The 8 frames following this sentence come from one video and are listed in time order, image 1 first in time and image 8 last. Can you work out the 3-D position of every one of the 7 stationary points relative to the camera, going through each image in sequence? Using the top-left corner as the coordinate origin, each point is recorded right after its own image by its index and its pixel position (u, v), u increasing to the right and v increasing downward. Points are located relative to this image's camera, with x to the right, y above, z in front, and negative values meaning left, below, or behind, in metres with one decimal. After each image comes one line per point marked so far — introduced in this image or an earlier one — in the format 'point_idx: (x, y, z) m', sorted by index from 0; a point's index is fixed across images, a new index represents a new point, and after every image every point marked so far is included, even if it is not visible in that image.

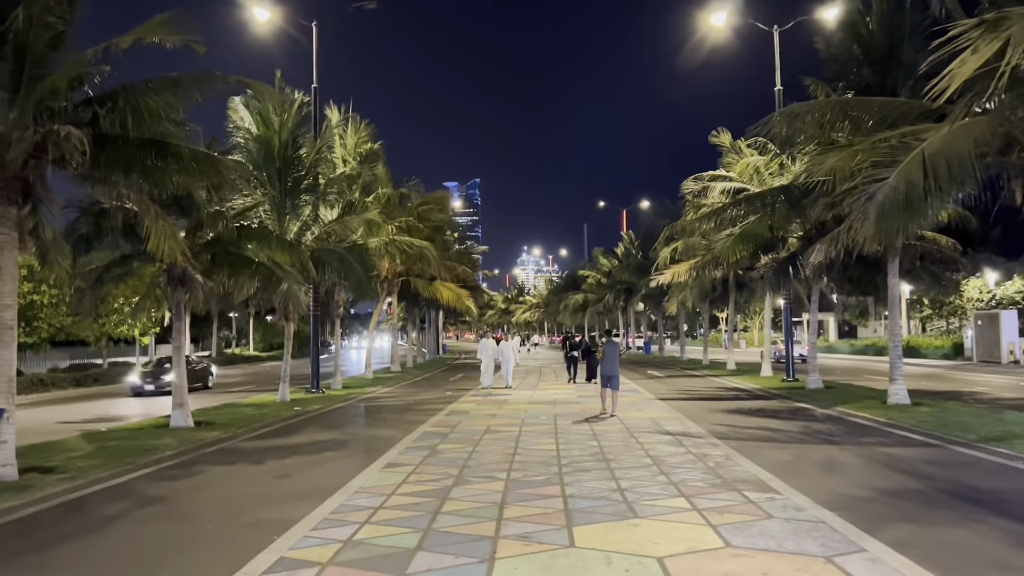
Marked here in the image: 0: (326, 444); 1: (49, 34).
0: (-3.1, -2.6, +13.9) m
1: (-6.2, +3.4, +11.2) m
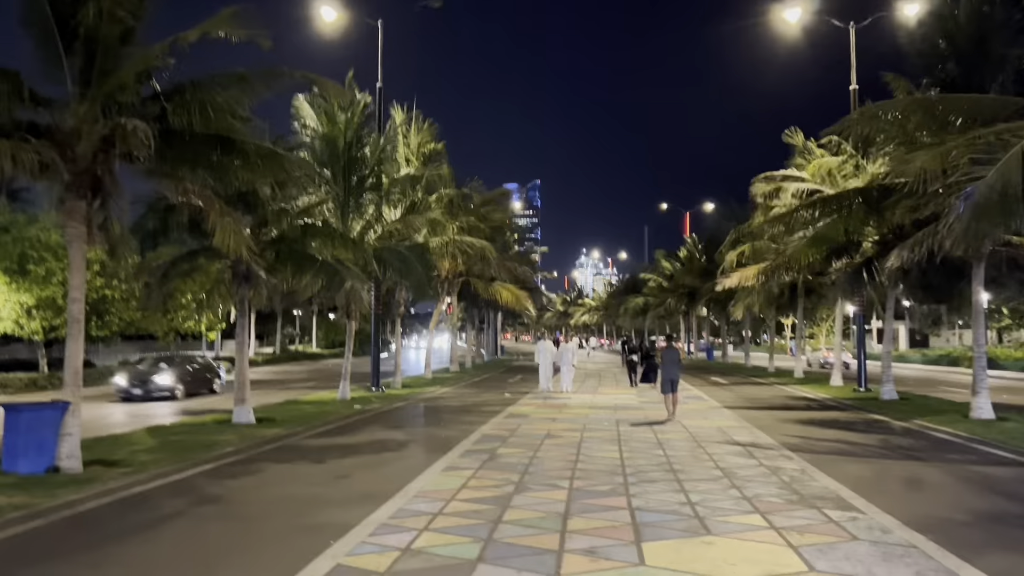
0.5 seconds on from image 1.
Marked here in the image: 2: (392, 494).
0: (-2.1, -2.6, +13.7) m
1: (-5.3, +3.5, +11.2) m
2: (-1.3, -2.3, +9.3) m
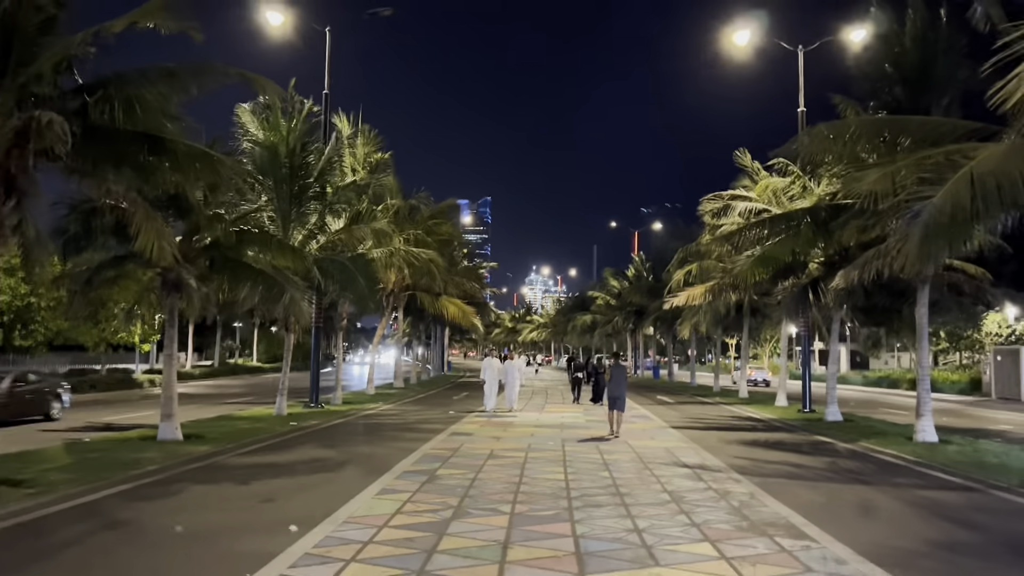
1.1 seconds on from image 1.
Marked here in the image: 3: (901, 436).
0: (-3.0, -2.7, +13.0) m
1: (-5.9, +3.4, +10.5) m
2: (-2.0, -2.4, +8.7) m
3: (+8.5, -3.2, +18.3) m
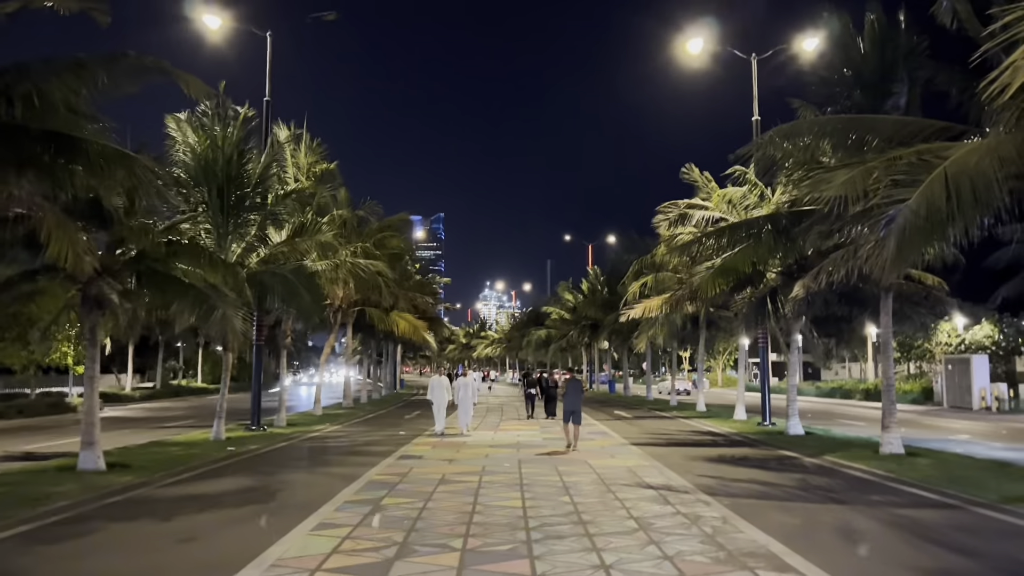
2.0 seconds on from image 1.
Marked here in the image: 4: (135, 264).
0: (-3.7, -2.9, +11.9) m
1: (-6.5, +3.2, +9.3) m
2: (-2.4, -2.5, +7.6) m
3: (+7.5, -3.4, +17.8) m
4: (-6.5, +0.4, +14.6) m
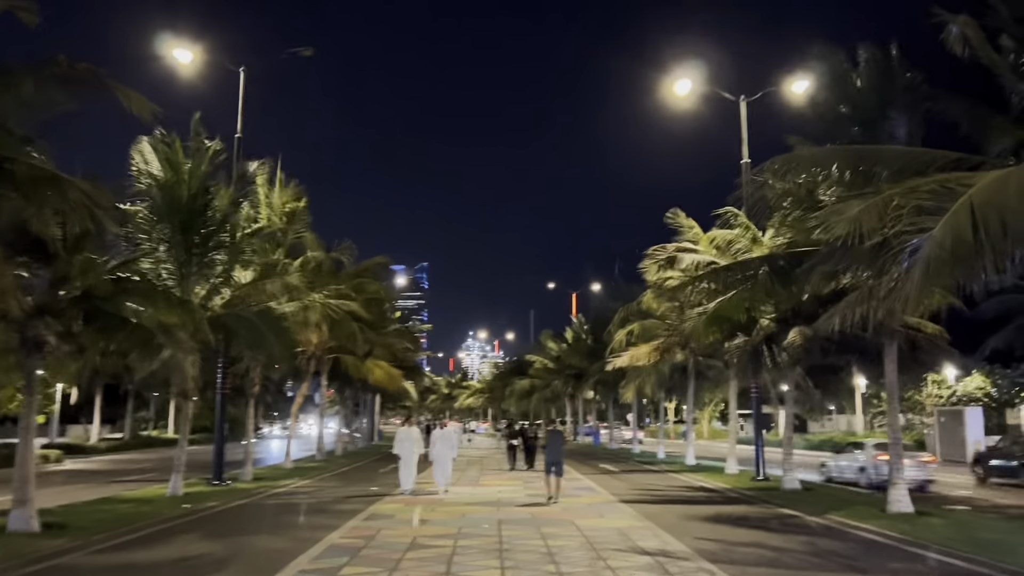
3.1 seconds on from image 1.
0: (-3.9, -3.4, +10.5) m
1: (-6.7, +2.9, +8.2) m
2: (-2.6, -2.7, +6.3) m
3: (+7.1, -4.3, +16.6) m
4: (-6.9, -0.2, +13.3) m
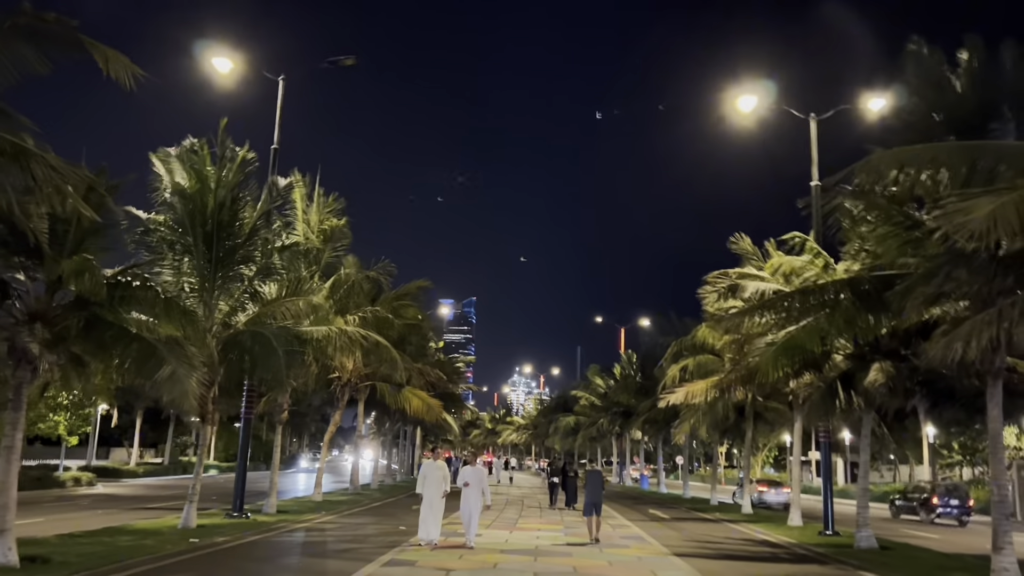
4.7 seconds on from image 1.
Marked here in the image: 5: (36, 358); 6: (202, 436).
0: (-3.6, -3.5, +8.9) m
1: (-6.3, +3.0, +7.1) m
2: (-2.5, -2.6, +4.6) m
3: (+7.8, -4.9, +14.3) m
4: (-6.2, -0.3, +12.0) m
5: (-6.7, -1.0, +11.9) m
6: (-6.9, -3.3, +18.6) m
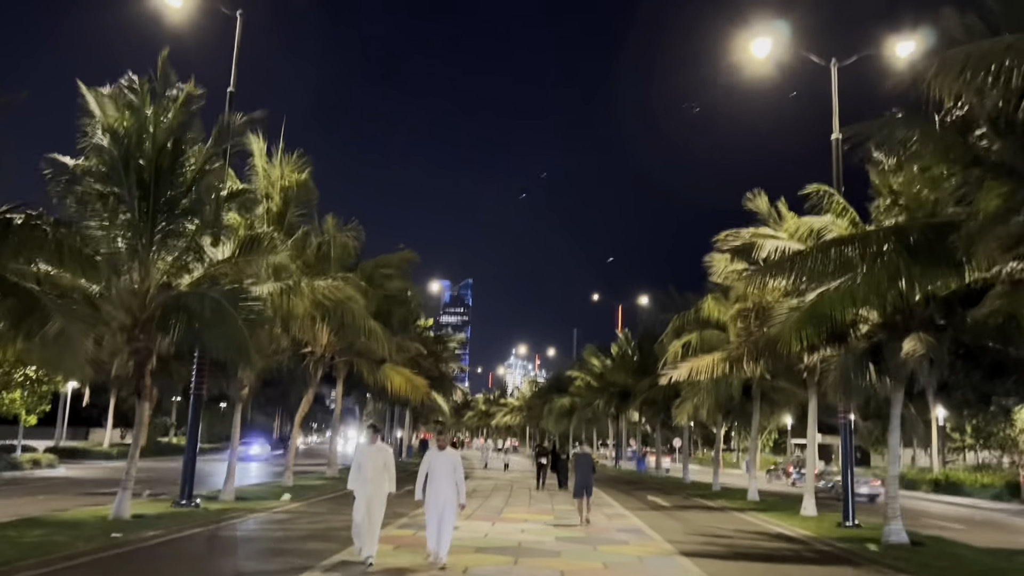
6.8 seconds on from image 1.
0: (-3.9, -2.8, +6.6) m
1: (-6.6, +3.6, +4.6) m
2: (-2.8, -2.1, +2.3) m
3: (+7.5, -4.2, +12.1) m
4: (-6.5, +0.4, +9.6) m
5: (-7.0, -0.3, +9.5) m
6: (-7.3, -2.4, +16.3) m
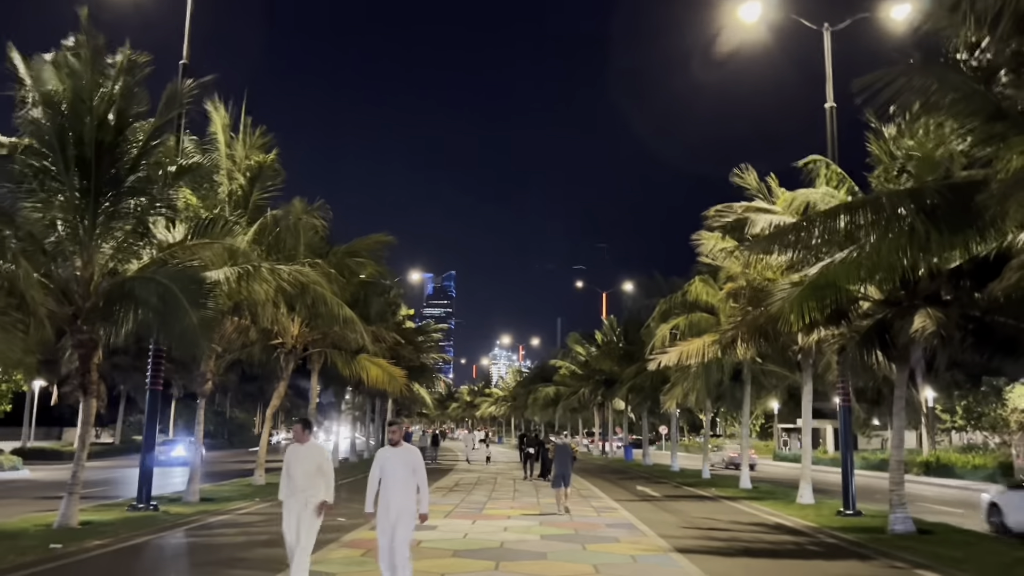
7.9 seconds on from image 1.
0: (-4.0, -2.6, +5.4) m
1: (-6.8, +3.7, +3.3) m
2: (-2.8, -1.9, +1.1) m
3: (+7.2, -3.8, +11.1) m
4: (-6.8, +0.6, +8.3) m
5: (-7.3, -0.1, +8.2) m
6: (-7.6, -2.2, +15.0) m
